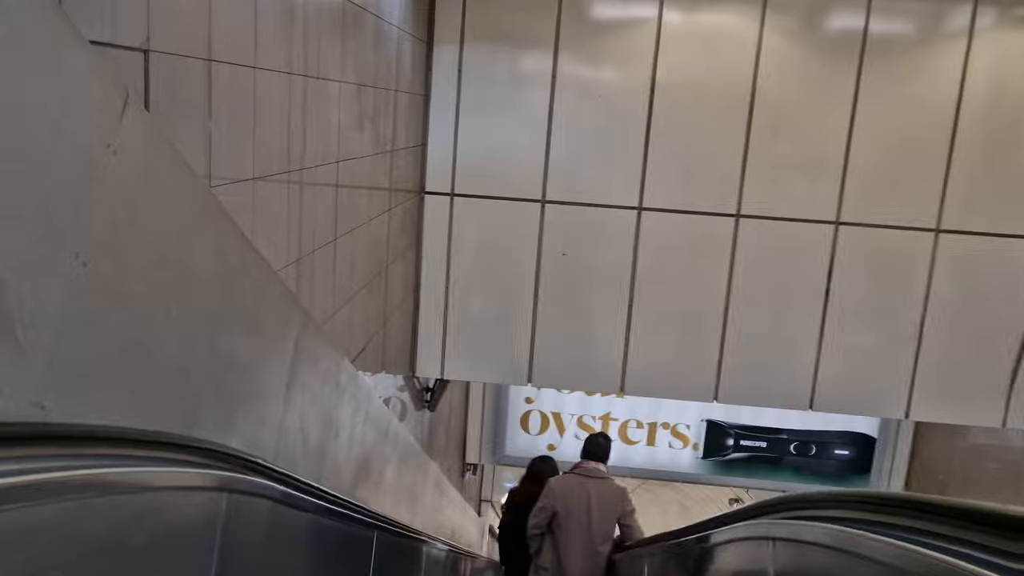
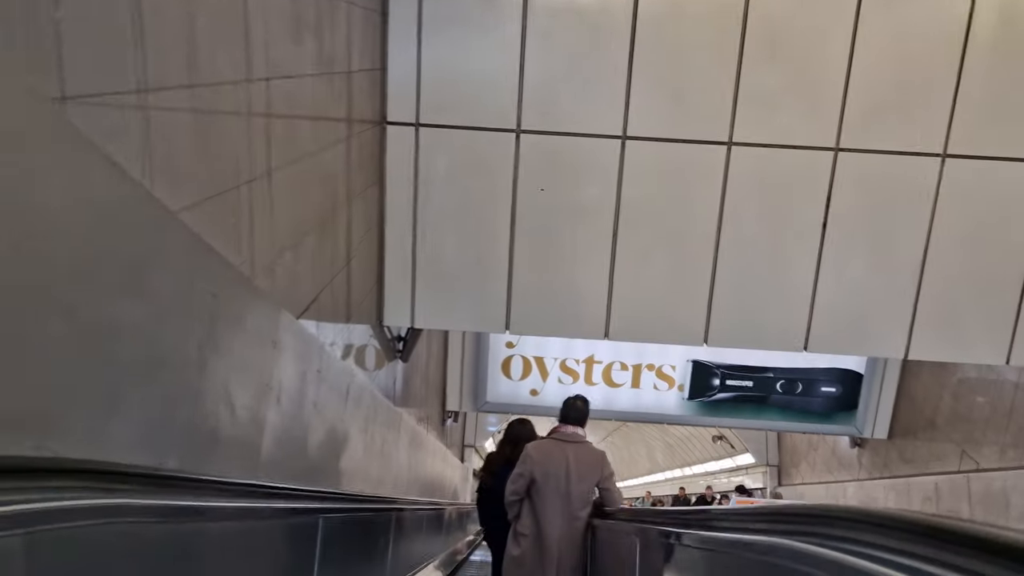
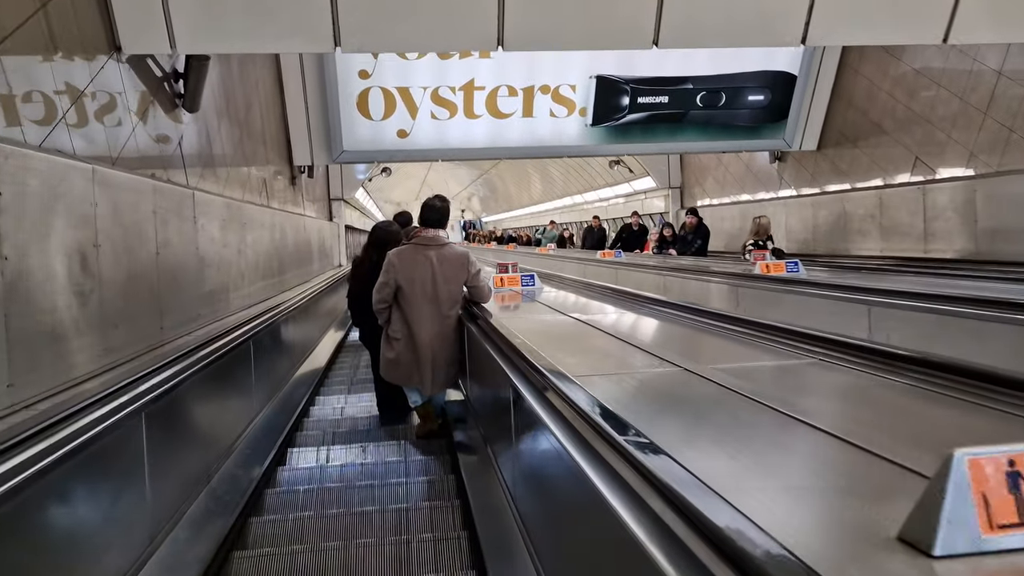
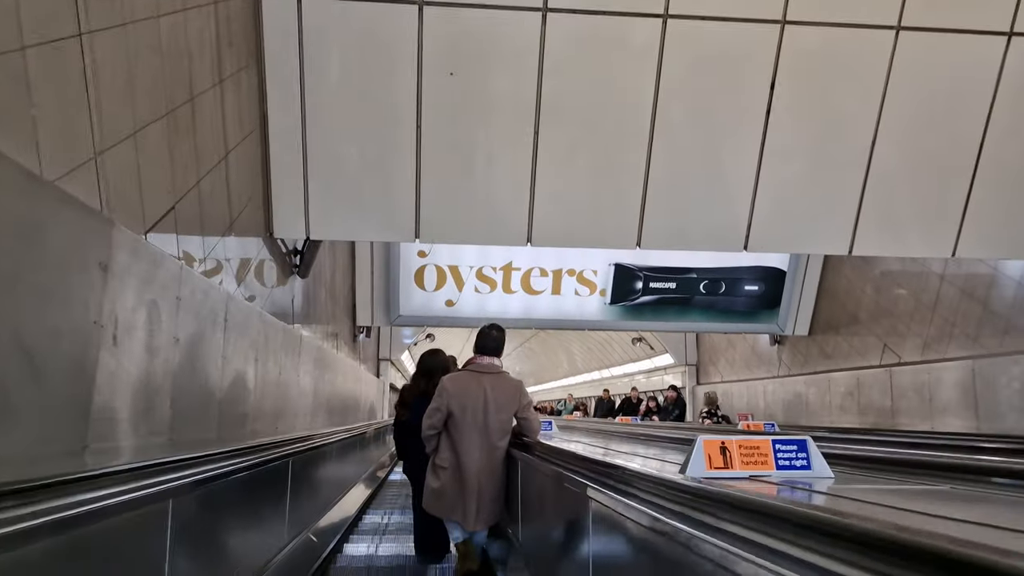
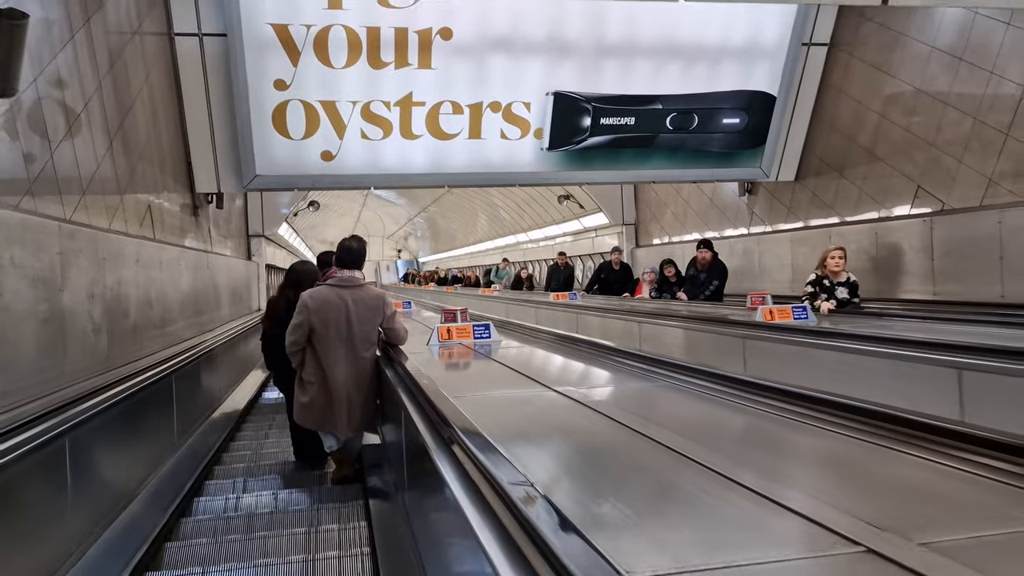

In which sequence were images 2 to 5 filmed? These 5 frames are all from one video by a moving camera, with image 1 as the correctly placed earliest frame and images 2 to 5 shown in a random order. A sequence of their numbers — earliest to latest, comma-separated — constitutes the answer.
2, 4, 3, 5
